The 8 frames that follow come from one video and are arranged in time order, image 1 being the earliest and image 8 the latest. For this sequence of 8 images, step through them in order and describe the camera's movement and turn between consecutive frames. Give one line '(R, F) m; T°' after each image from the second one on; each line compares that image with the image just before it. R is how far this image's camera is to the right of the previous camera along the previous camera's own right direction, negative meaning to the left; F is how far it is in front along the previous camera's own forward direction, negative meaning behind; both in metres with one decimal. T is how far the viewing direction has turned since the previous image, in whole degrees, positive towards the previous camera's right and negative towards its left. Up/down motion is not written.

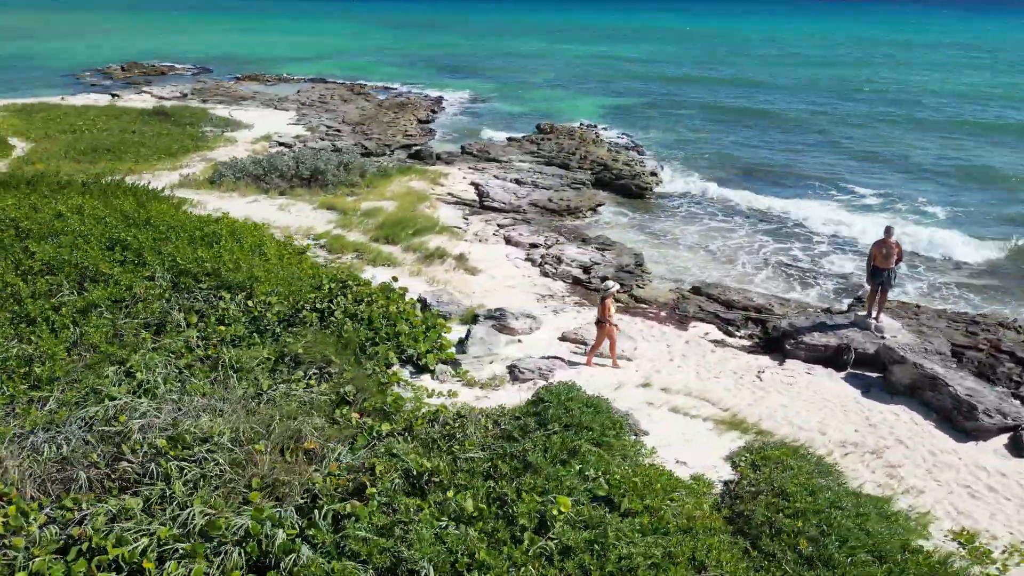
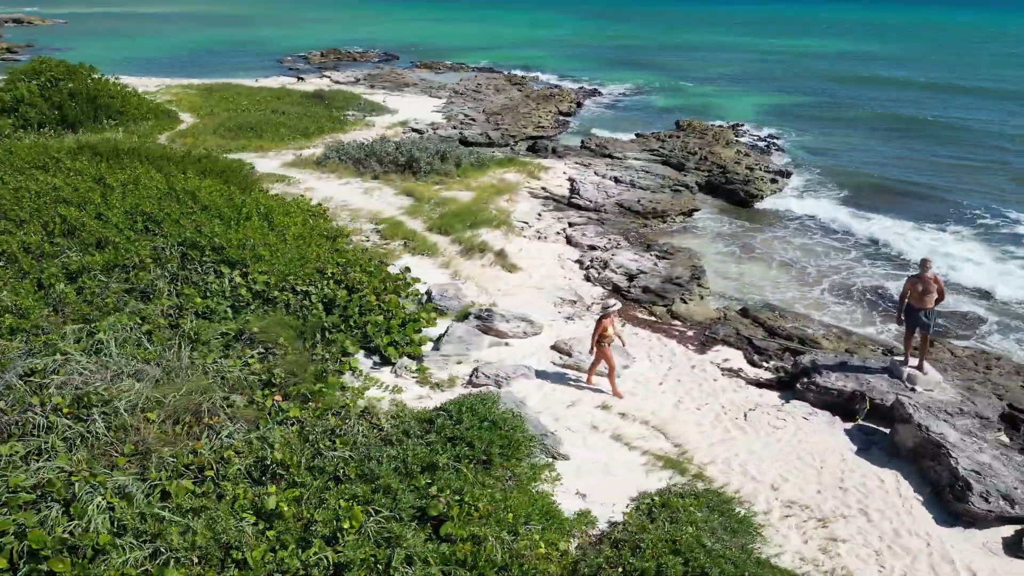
(+2.9, +0.7) m; -14°
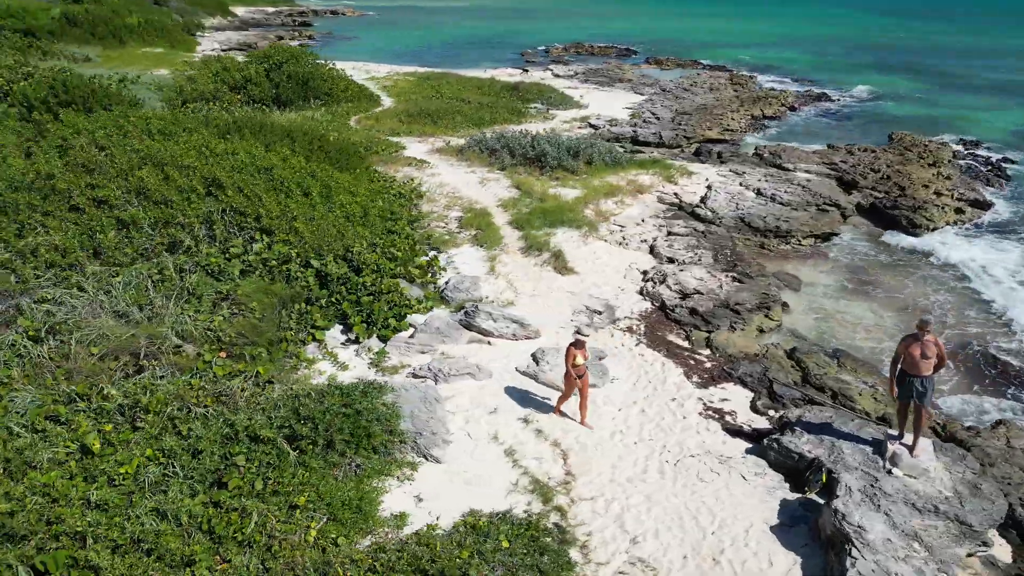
(+3.8, +0.8) m; -19°
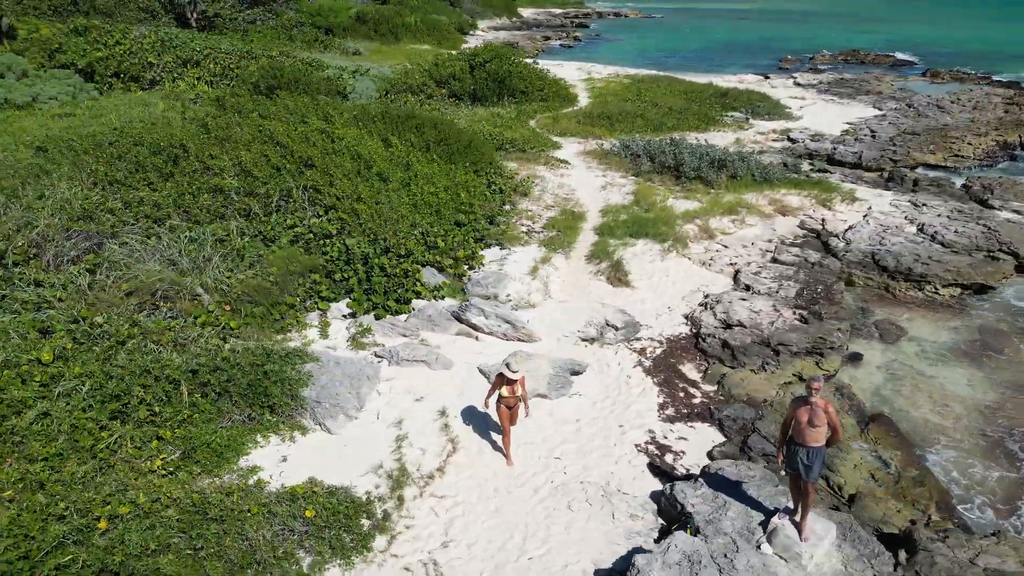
(+4.0, +0.6) m; -20°
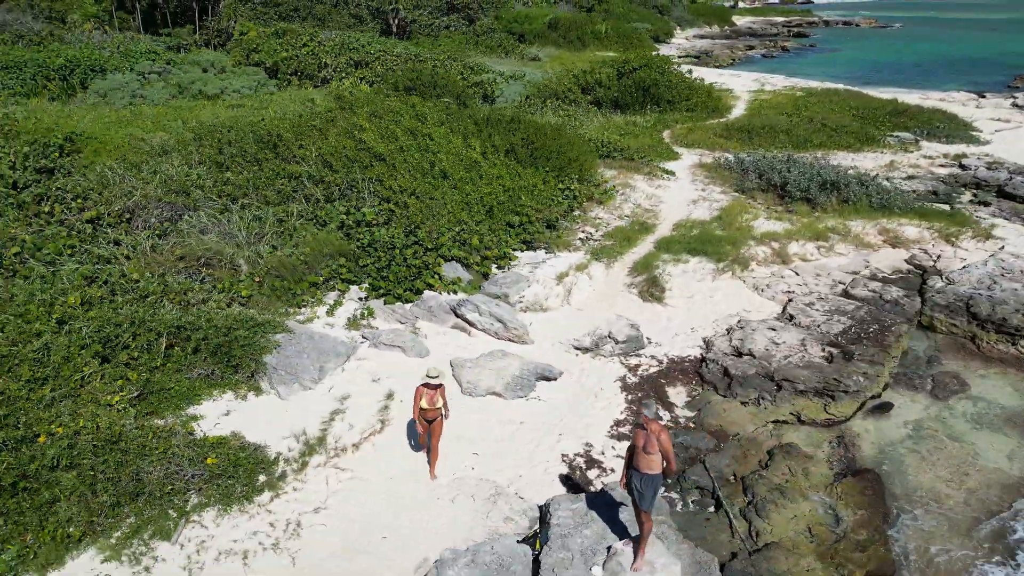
(+3.2, +0.2) m; -15°
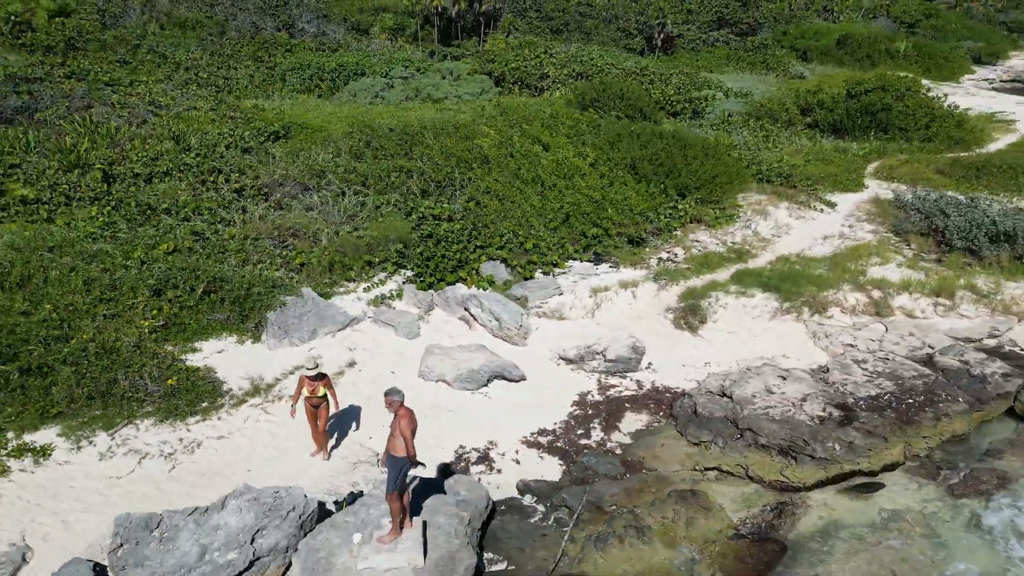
(+4.6, +0.4) m; -22°
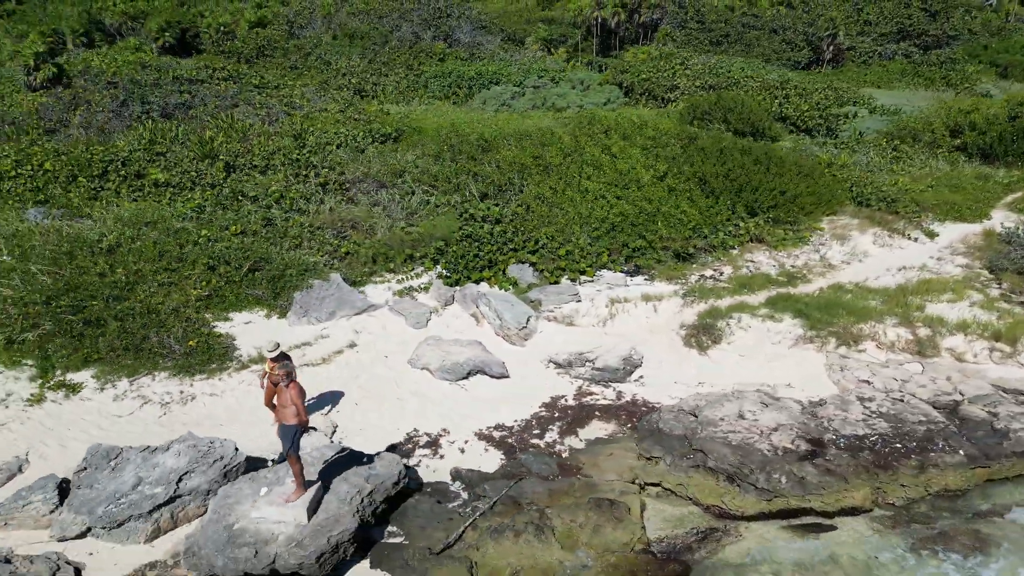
(+2.9, -0.1) m; -13°
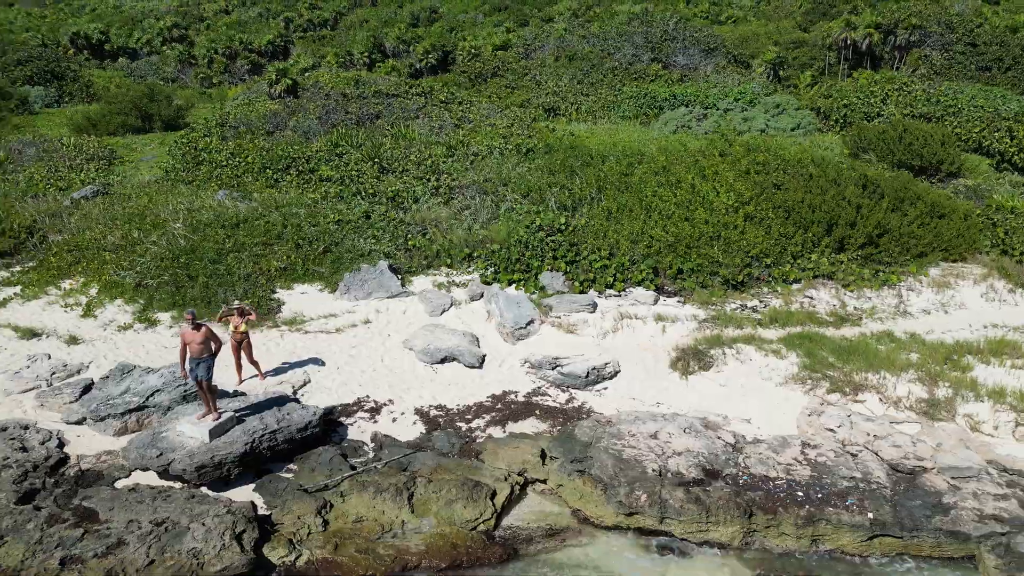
(+4.6, -0.1) m; -20°
